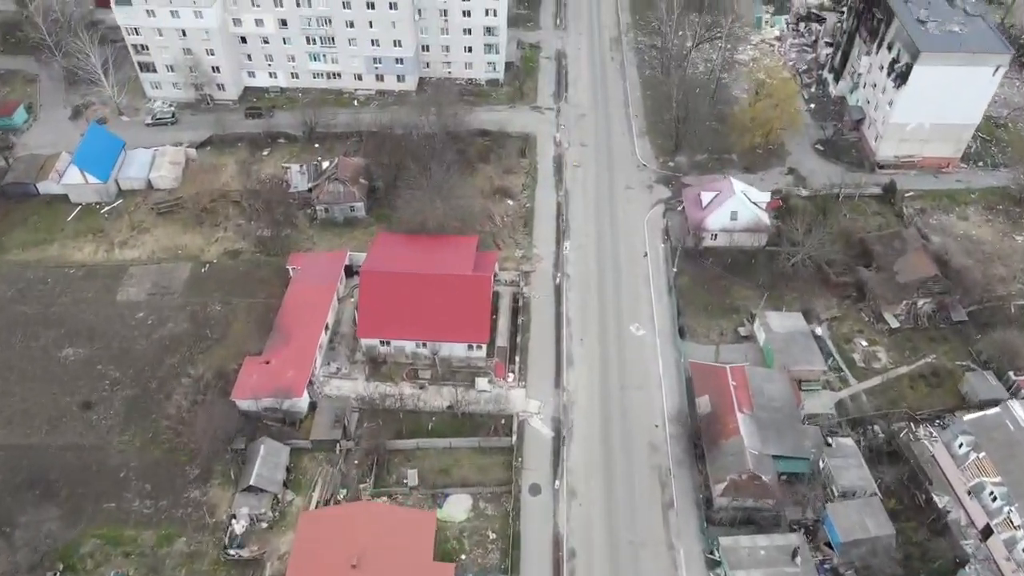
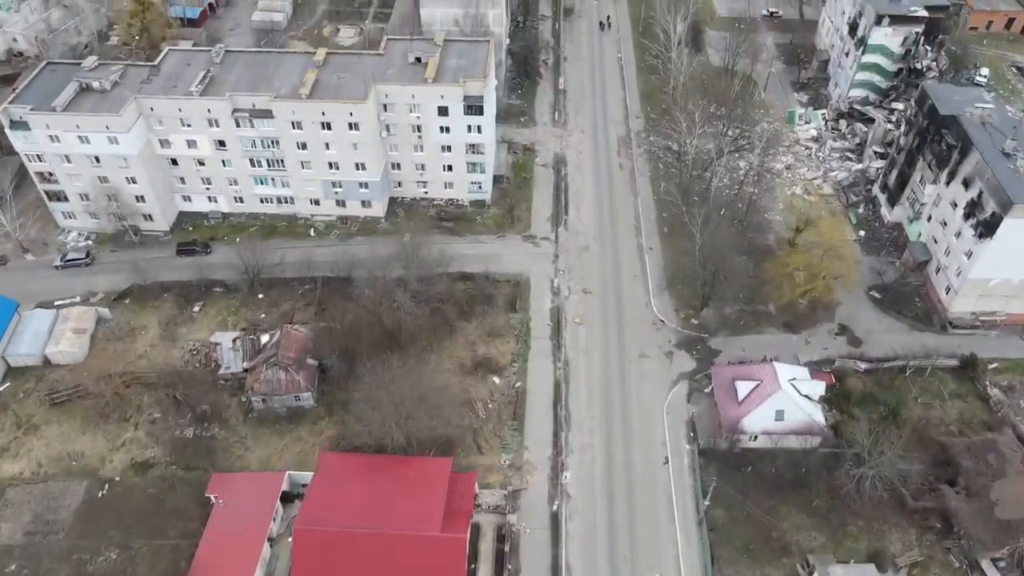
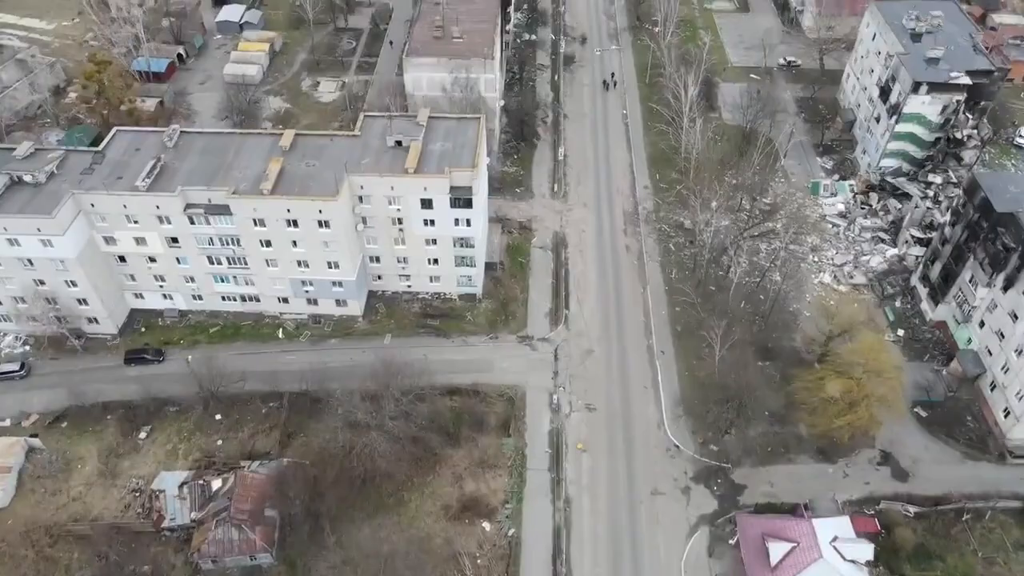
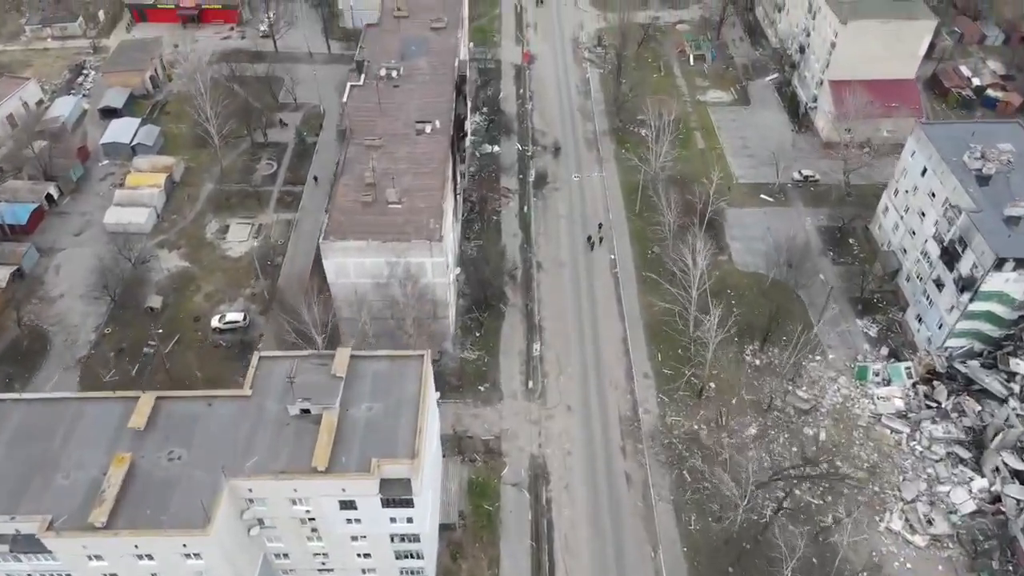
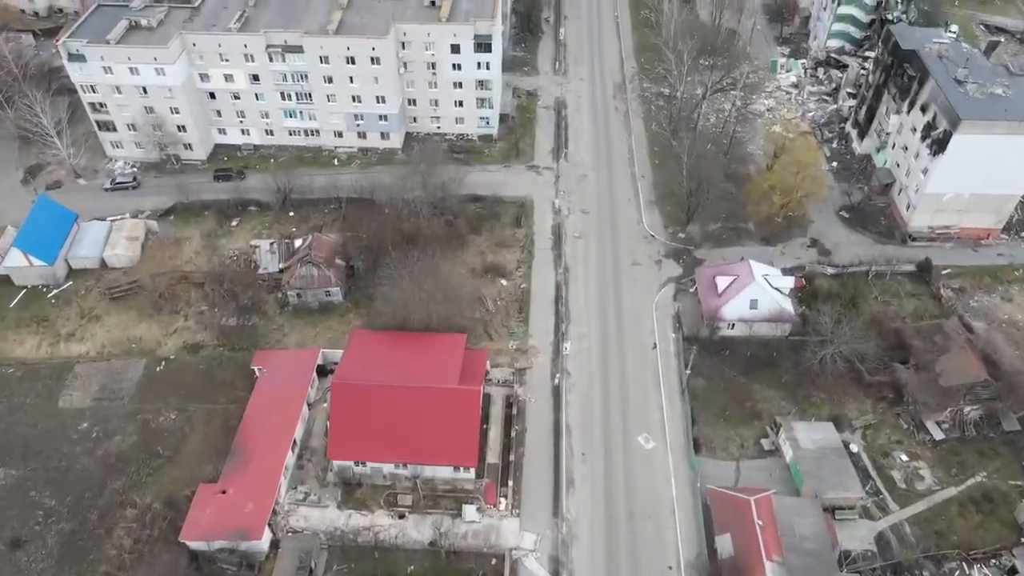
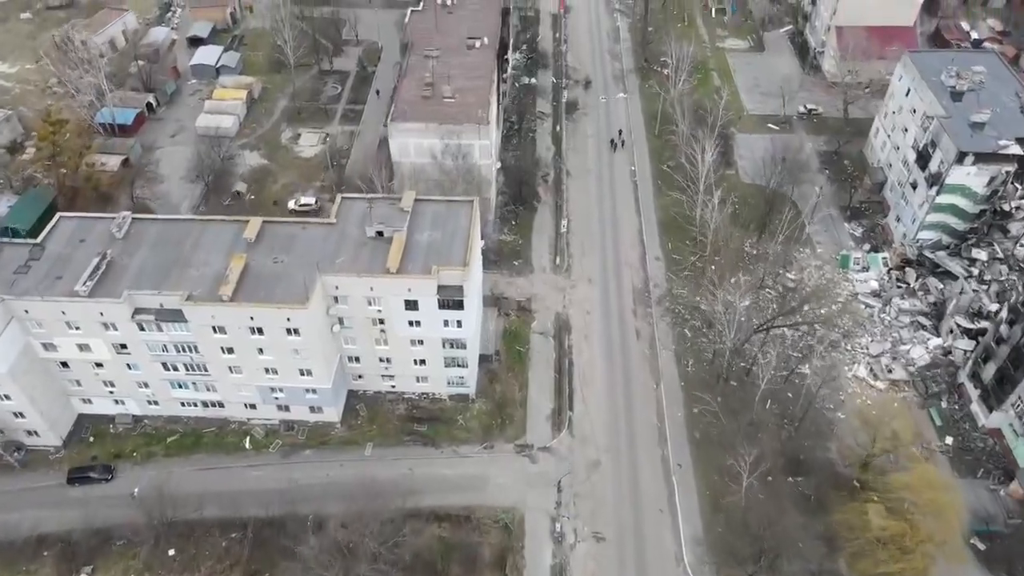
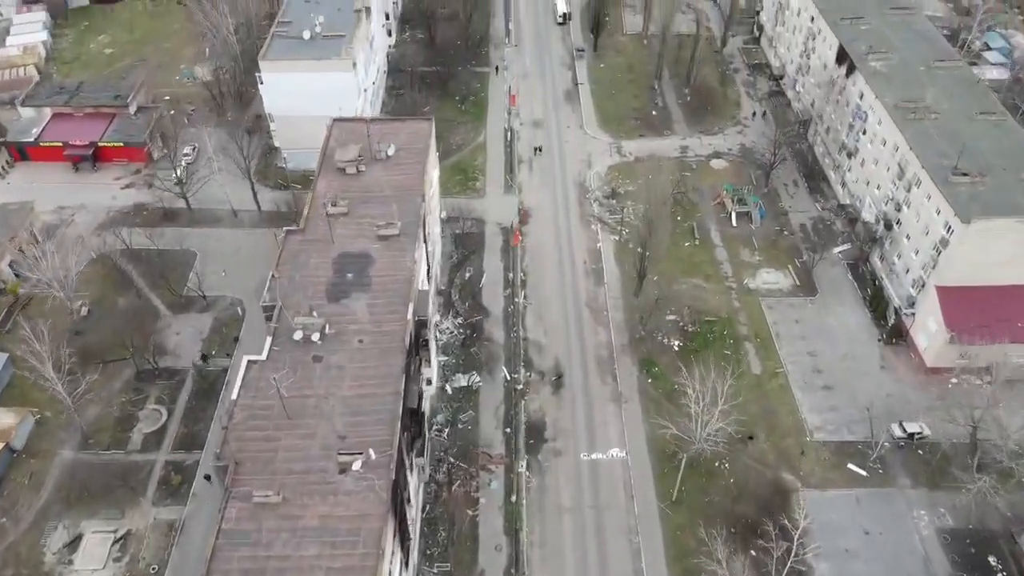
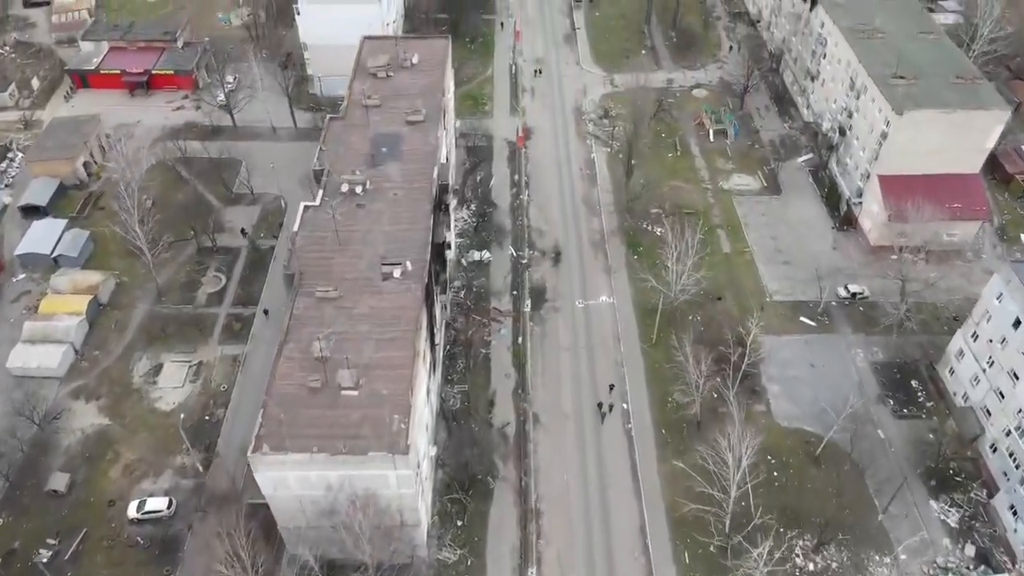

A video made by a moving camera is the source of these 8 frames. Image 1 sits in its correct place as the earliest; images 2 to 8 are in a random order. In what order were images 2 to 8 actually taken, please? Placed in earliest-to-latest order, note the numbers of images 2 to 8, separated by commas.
5, 2, 3, 6, 4, 8, 7
